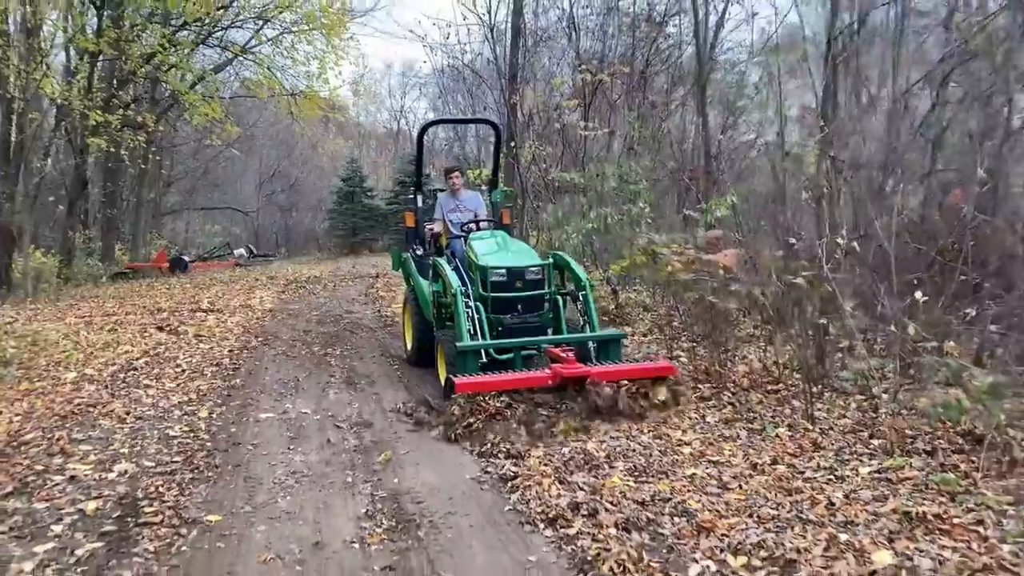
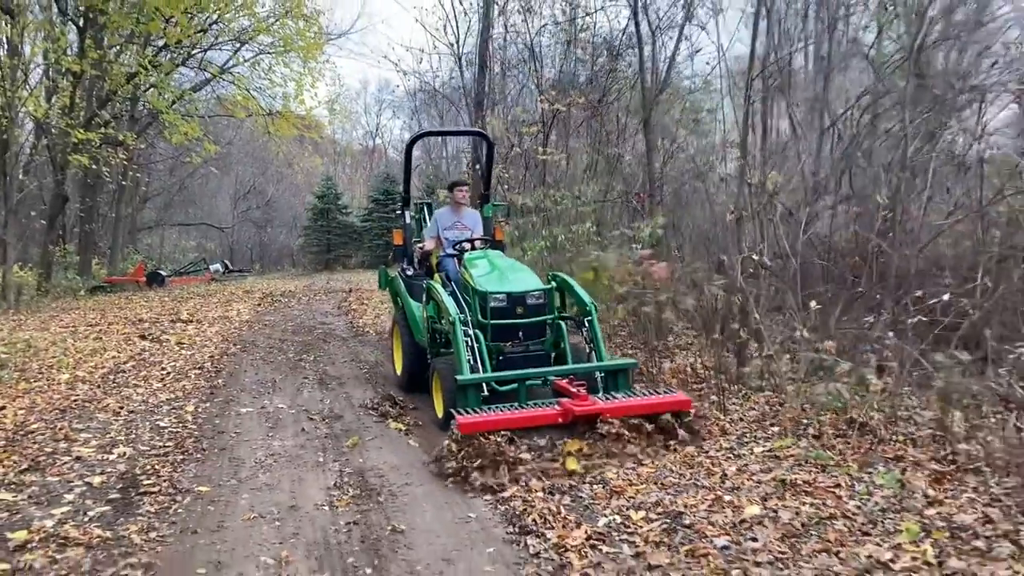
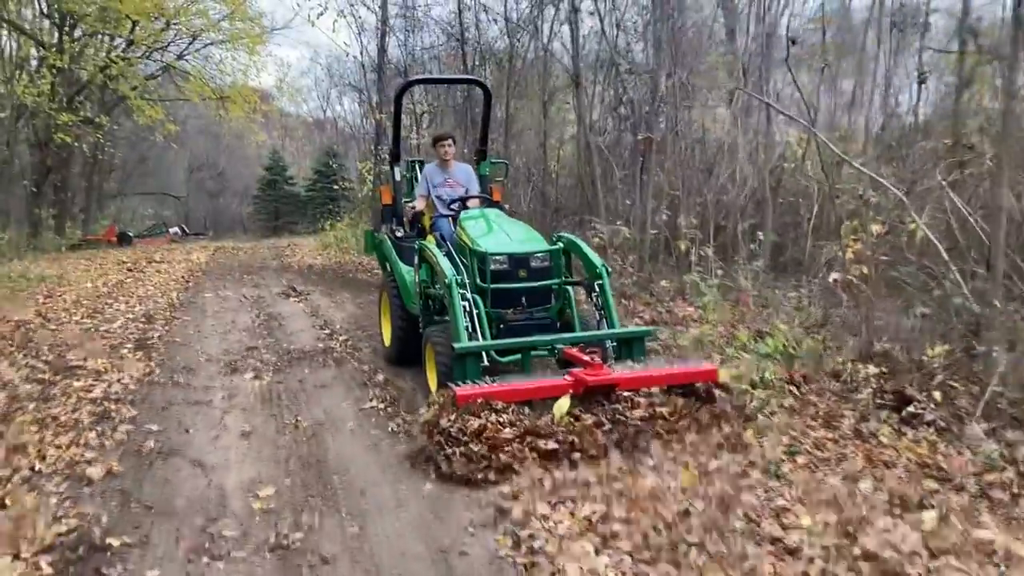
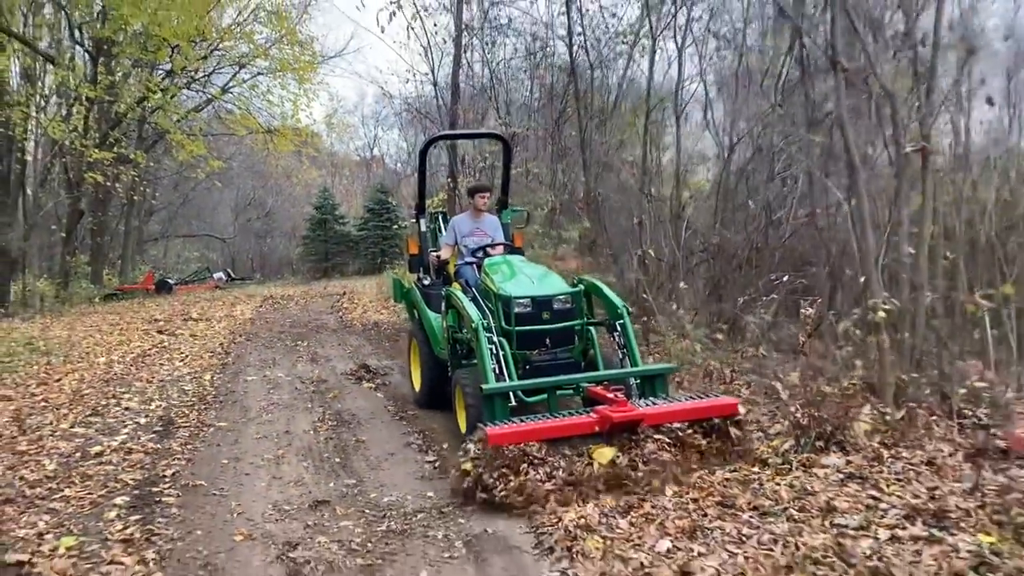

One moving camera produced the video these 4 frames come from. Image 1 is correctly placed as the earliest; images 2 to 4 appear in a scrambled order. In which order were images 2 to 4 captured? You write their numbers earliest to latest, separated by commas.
2, 4, 3
